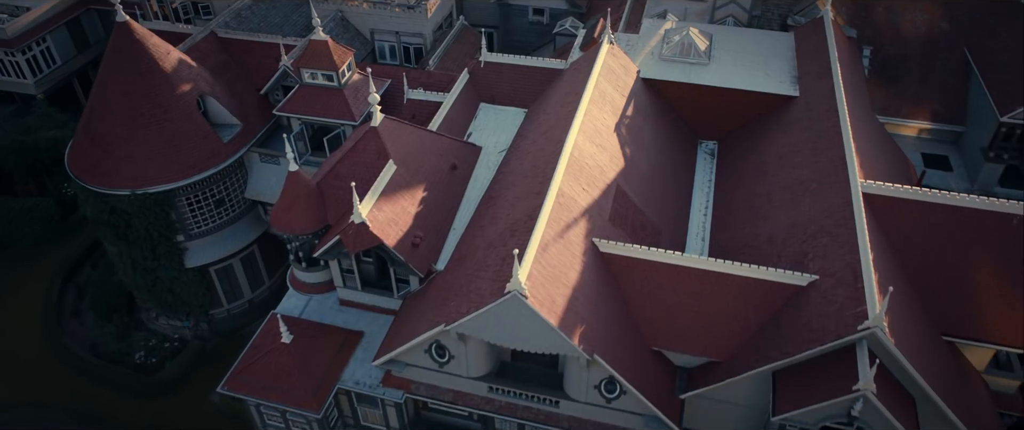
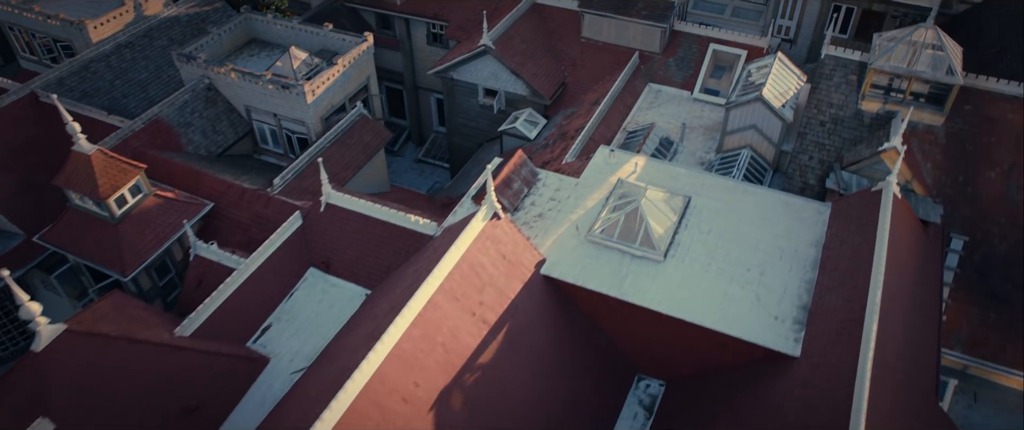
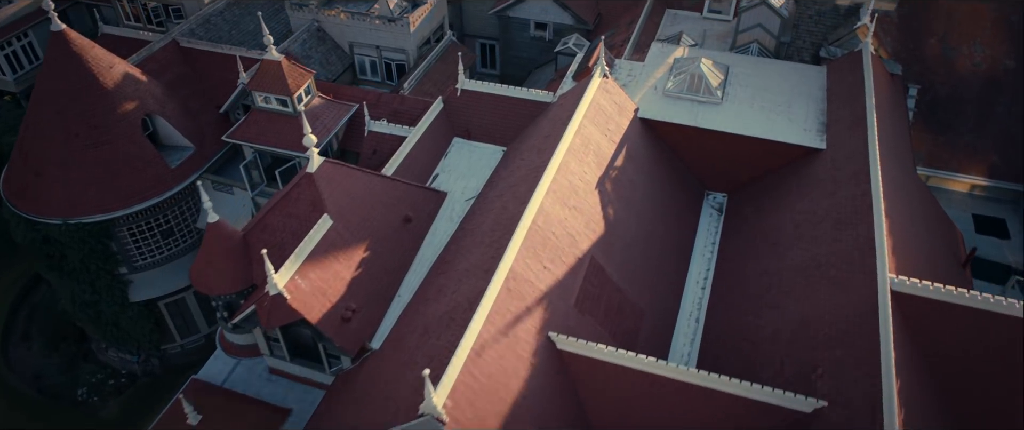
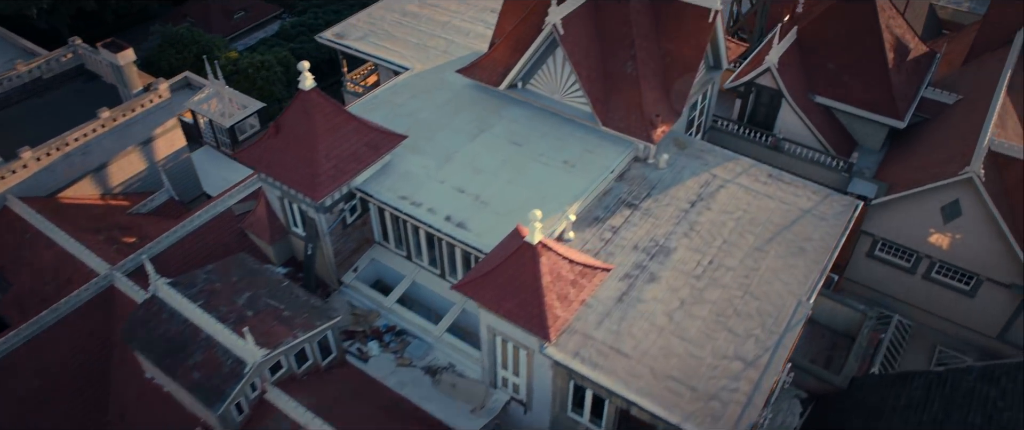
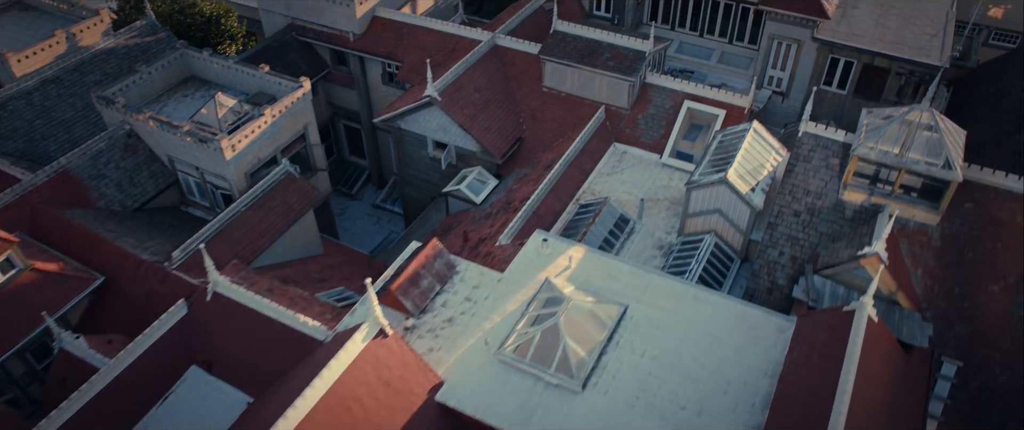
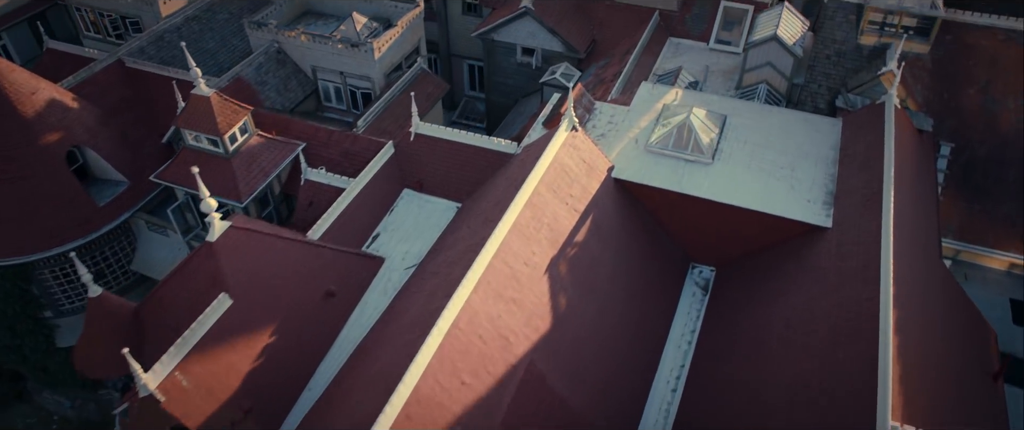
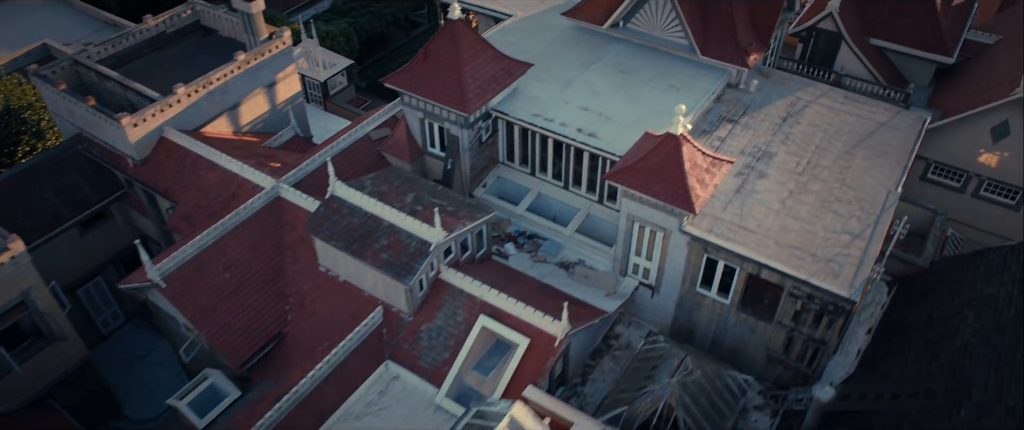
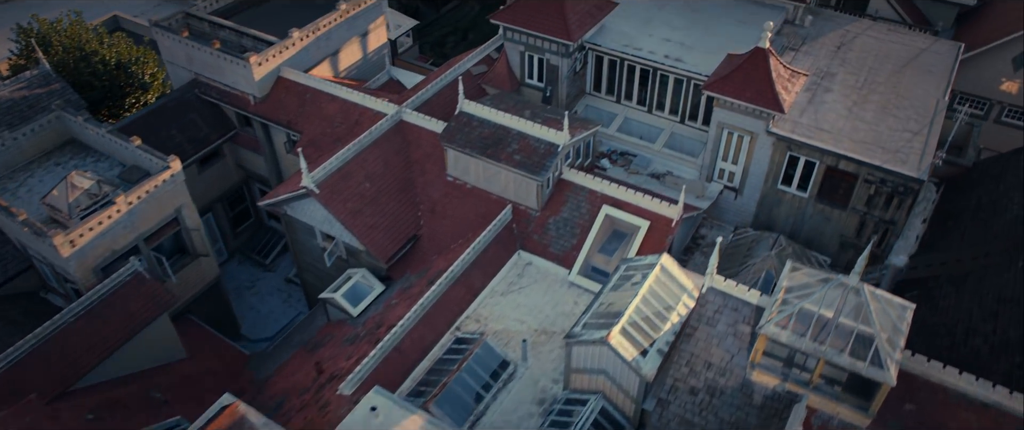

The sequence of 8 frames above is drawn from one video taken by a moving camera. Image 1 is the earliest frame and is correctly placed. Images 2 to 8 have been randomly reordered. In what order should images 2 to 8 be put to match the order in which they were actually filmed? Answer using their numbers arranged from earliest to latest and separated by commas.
3, 6, 2, 5, 8, 7, 4
